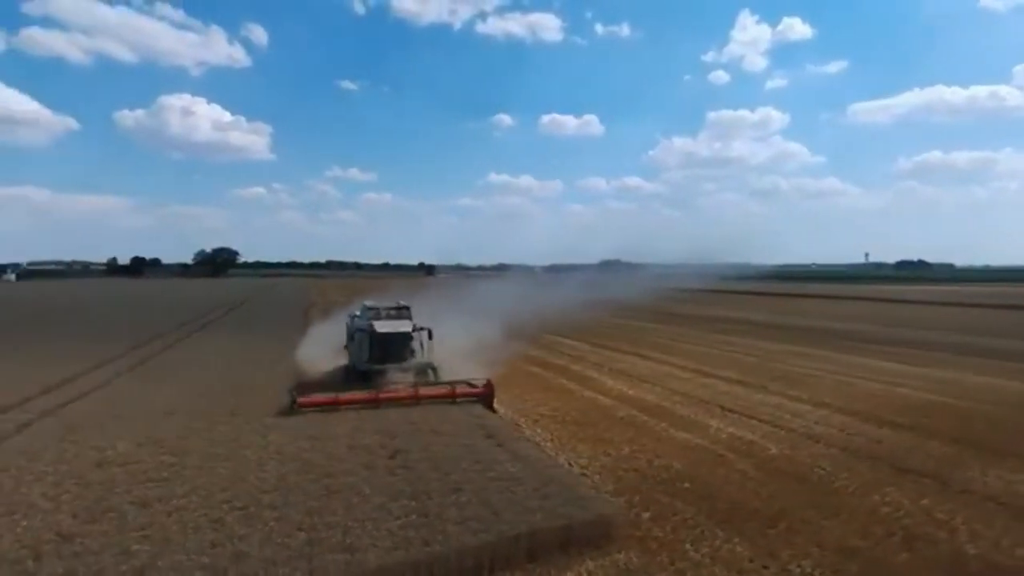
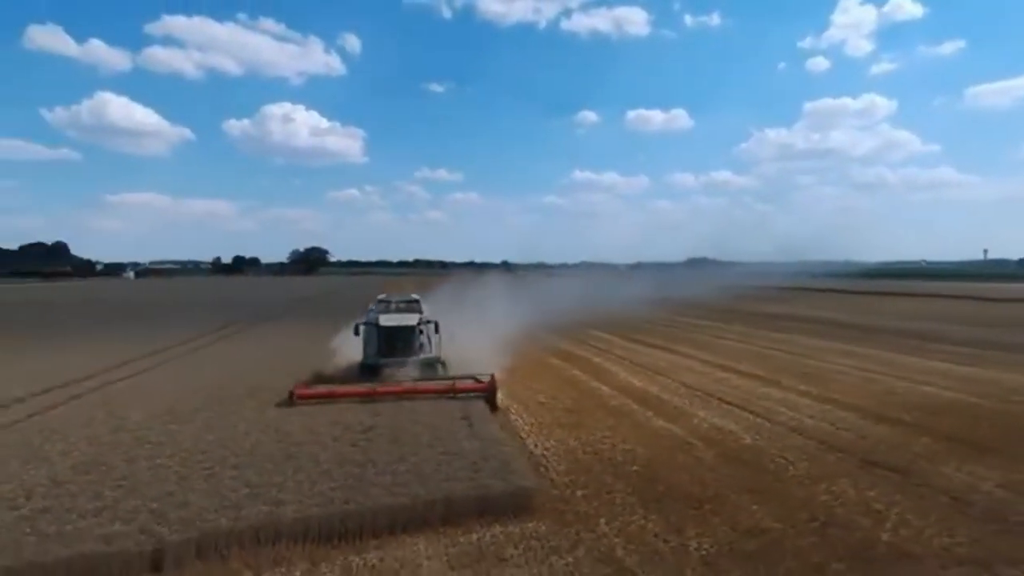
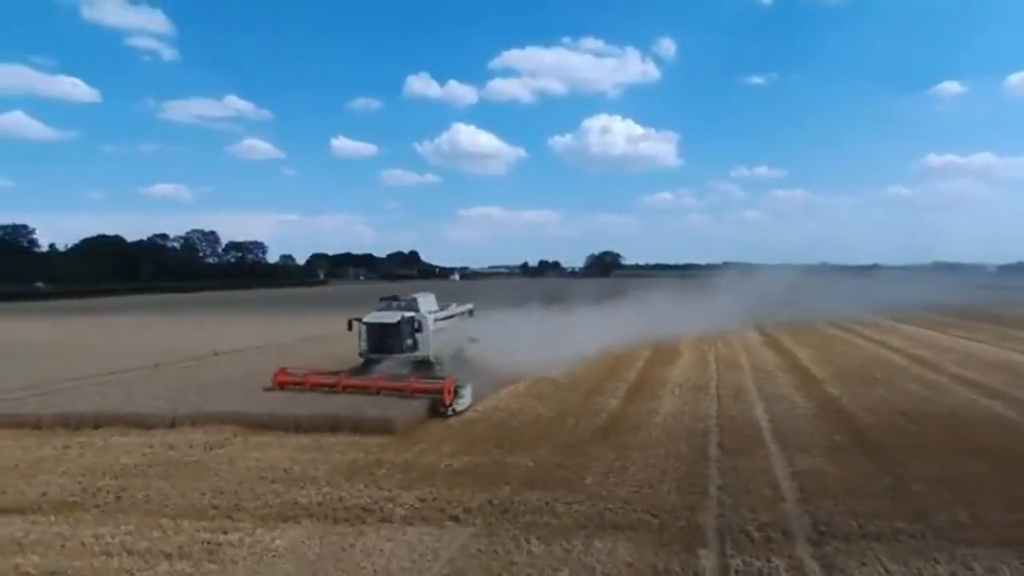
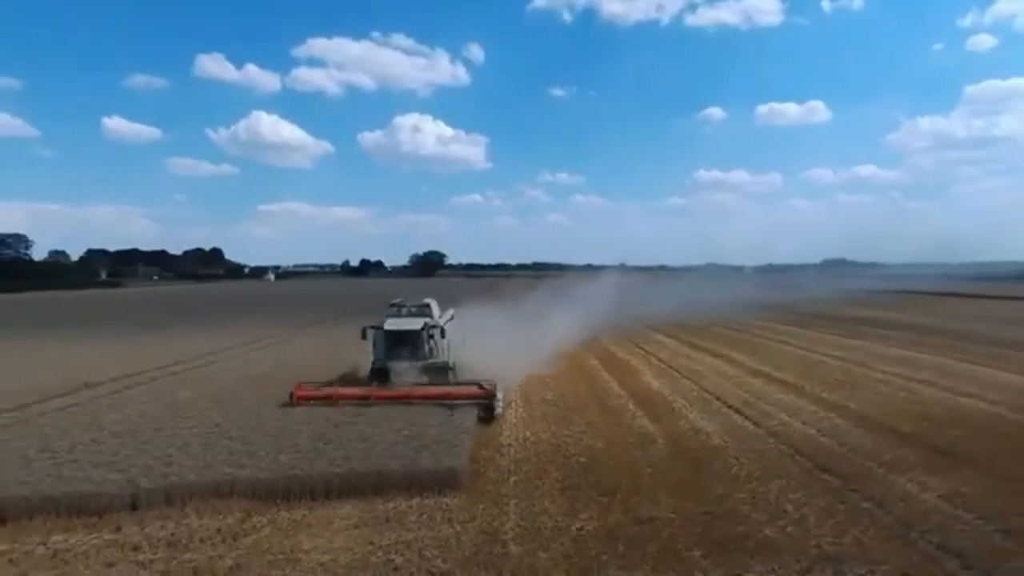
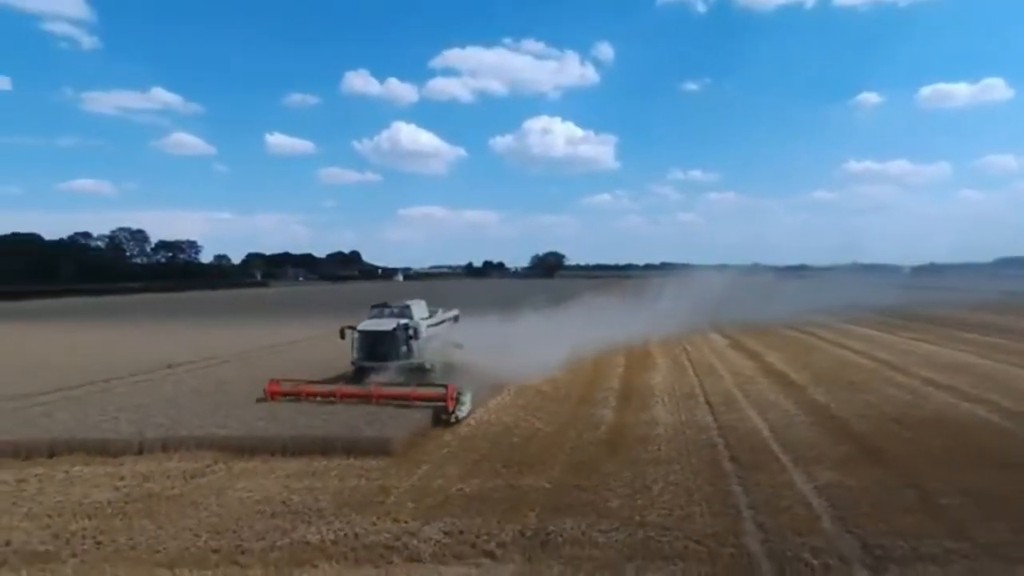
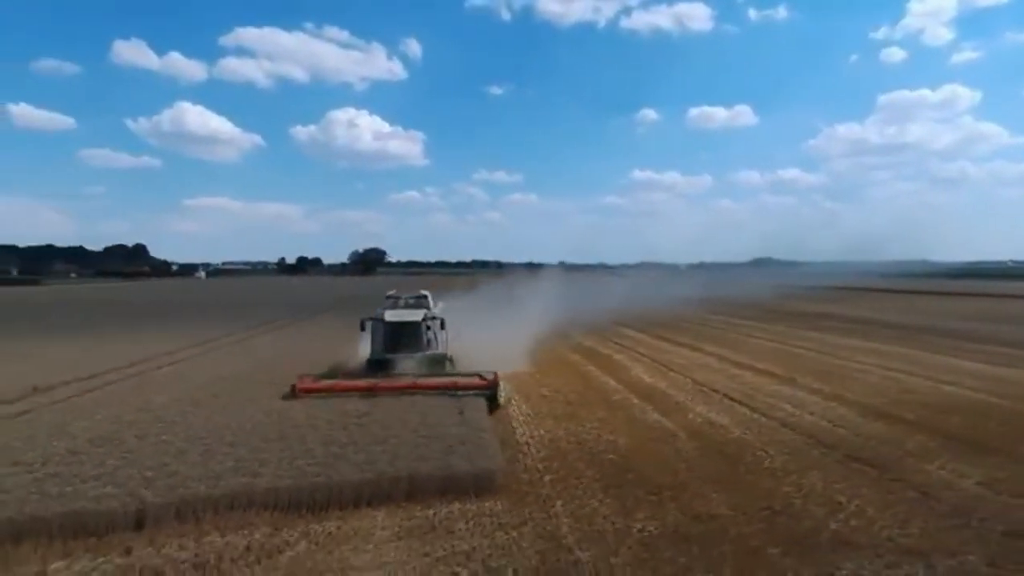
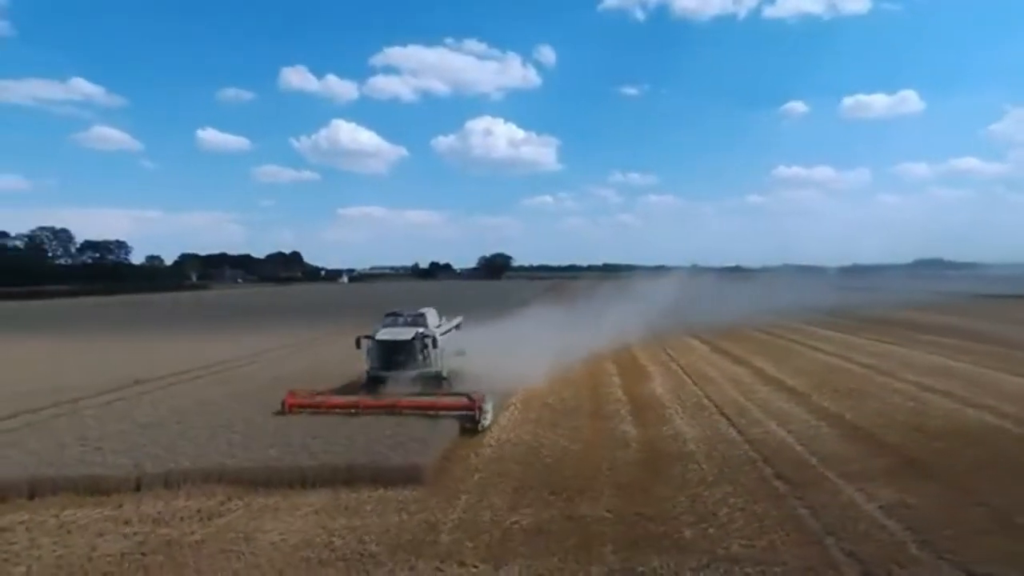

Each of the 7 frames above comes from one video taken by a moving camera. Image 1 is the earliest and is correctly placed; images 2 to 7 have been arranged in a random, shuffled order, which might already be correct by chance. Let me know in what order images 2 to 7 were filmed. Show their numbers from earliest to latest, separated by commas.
2, 6, 4, 7, 5, 3
